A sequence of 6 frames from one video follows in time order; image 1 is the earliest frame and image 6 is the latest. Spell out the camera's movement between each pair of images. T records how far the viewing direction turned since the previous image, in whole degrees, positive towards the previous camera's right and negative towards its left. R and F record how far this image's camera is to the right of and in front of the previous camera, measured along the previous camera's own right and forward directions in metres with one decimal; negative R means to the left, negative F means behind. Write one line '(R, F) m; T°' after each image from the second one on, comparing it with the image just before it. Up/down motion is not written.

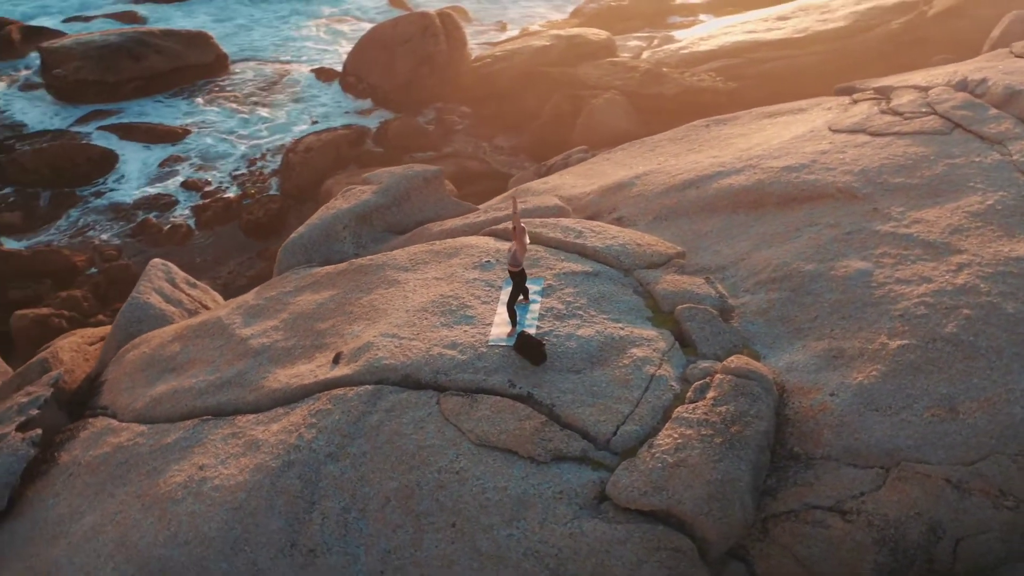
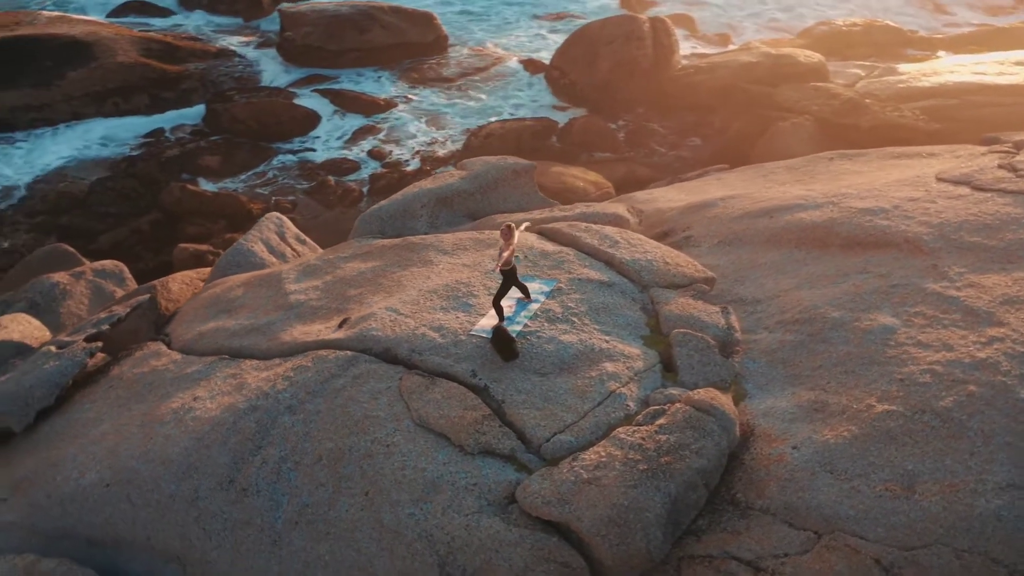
(+1.5, +0.1) m; -14°
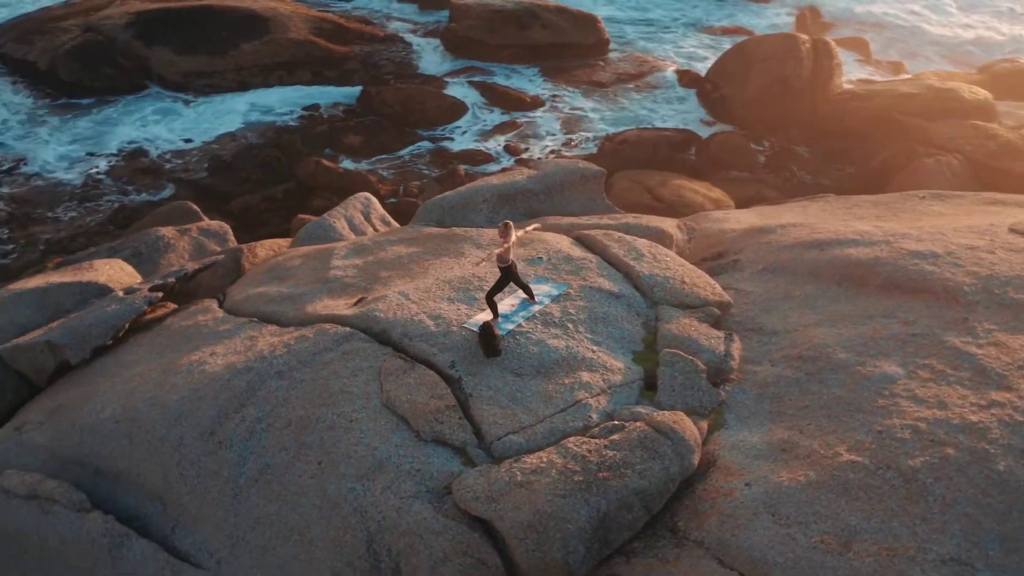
(+1.1, +0.1) m; -11°
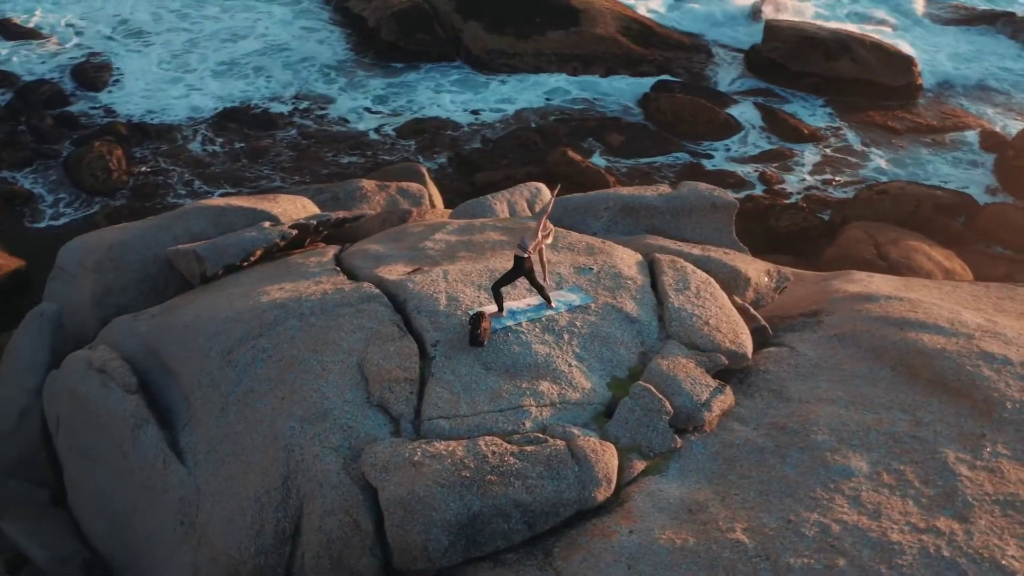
(+2.0, +0.3) m; -20°
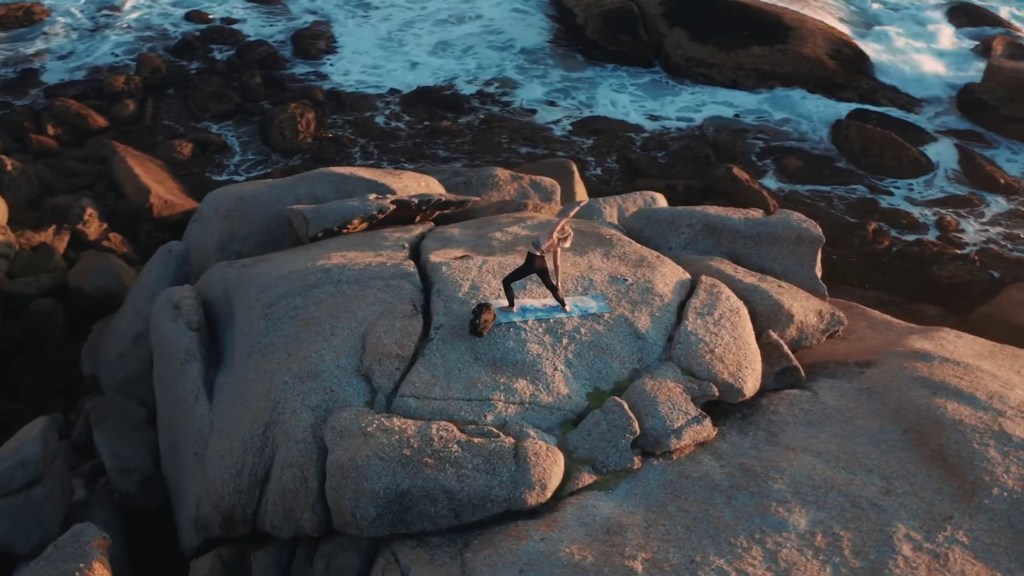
(+1.3, +0.1) m; -13°
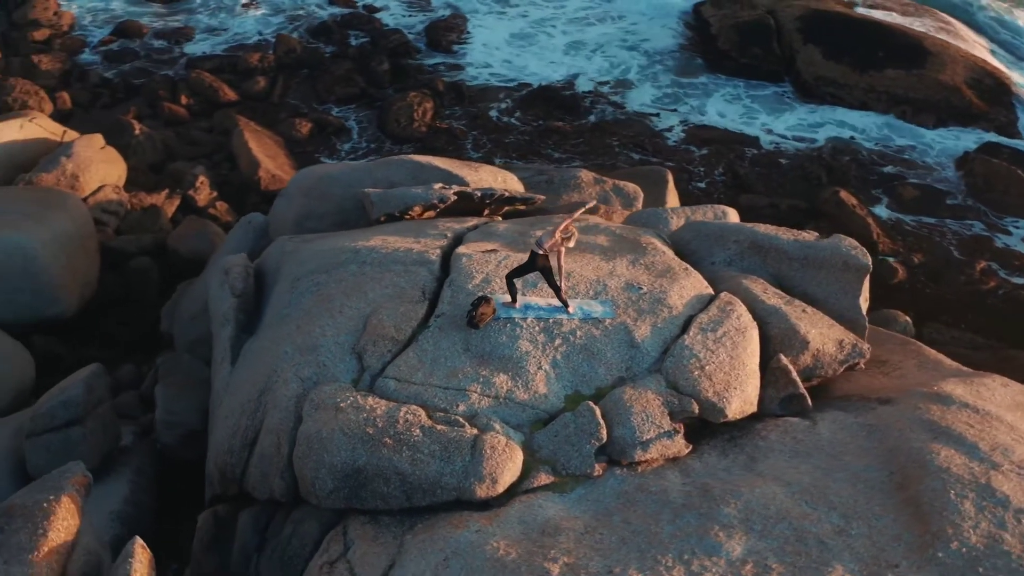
(+0.9, 0.0) m; -8°
